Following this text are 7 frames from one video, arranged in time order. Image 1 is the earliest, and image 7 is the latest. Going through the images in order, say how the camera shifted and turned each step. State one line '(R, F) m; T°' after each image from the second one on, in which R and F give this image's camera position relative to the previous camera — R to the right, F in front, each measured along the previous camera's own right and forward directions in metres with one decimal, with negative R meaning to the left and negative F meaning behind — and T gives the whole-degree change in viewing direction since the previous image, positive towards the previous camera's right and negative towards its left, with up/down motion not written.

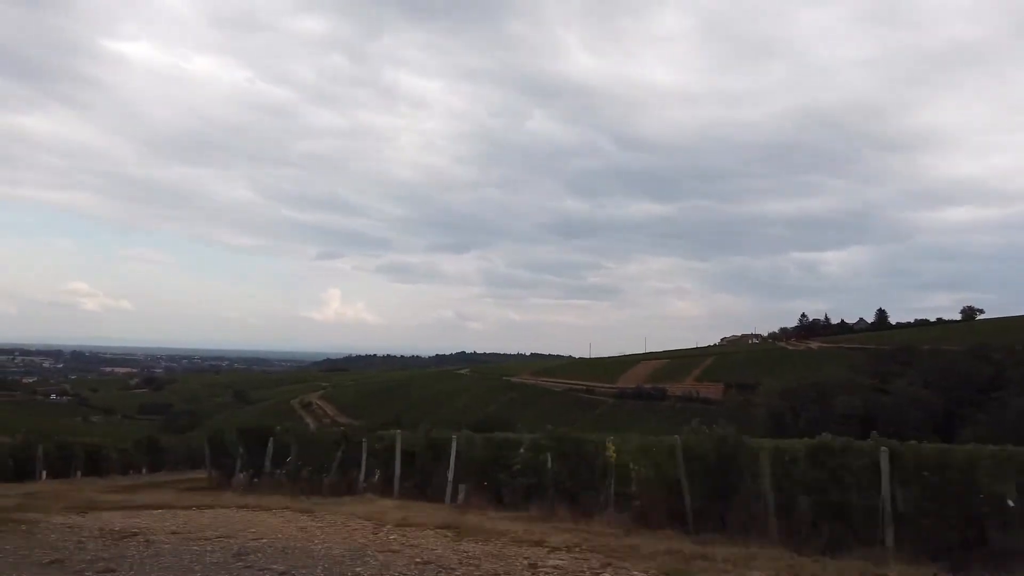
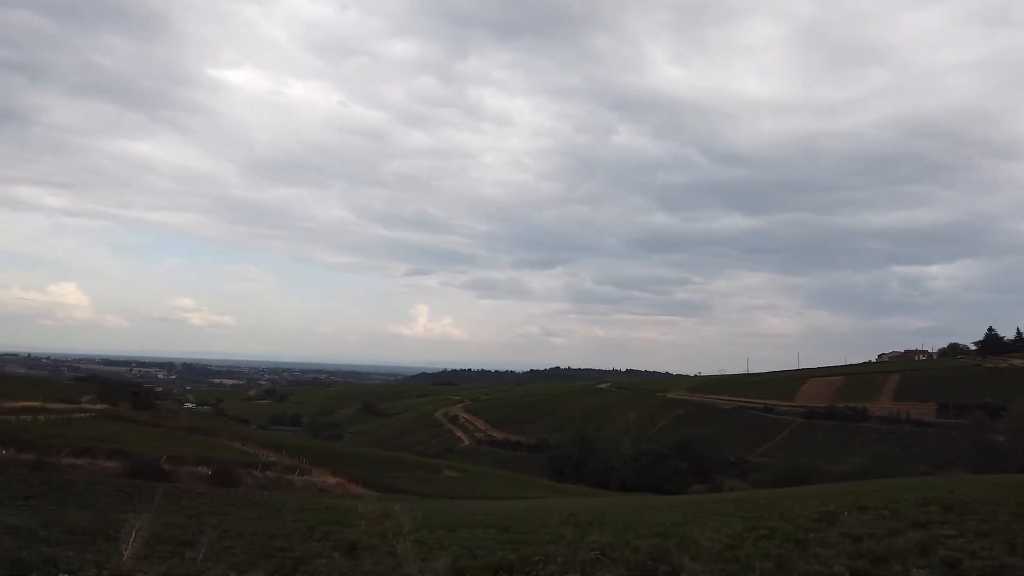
(-11.7, +4.7) m; -7°
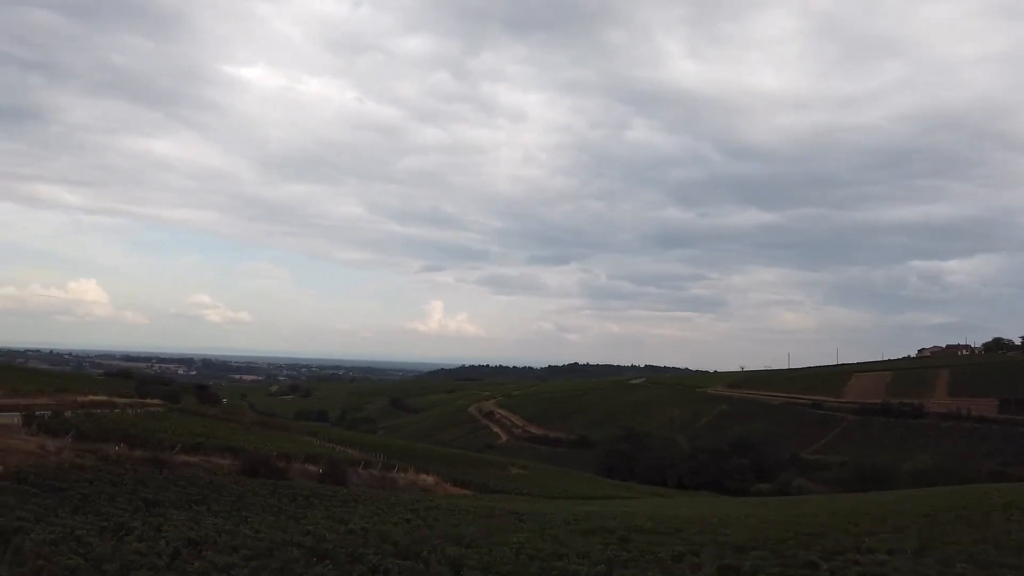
(-3.6, +1.8) m; -1°
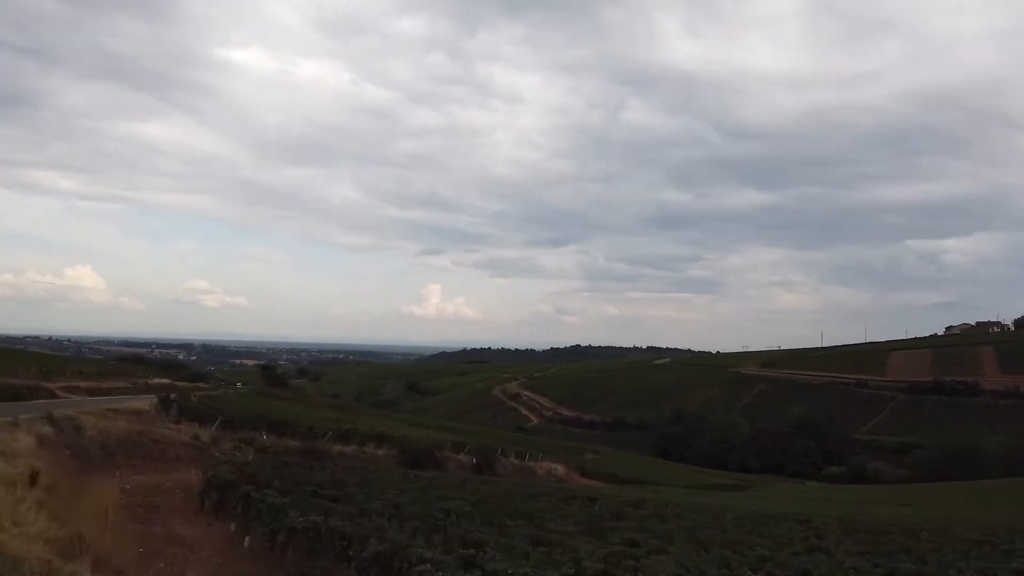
(-5.0, +3.2) m; 0°
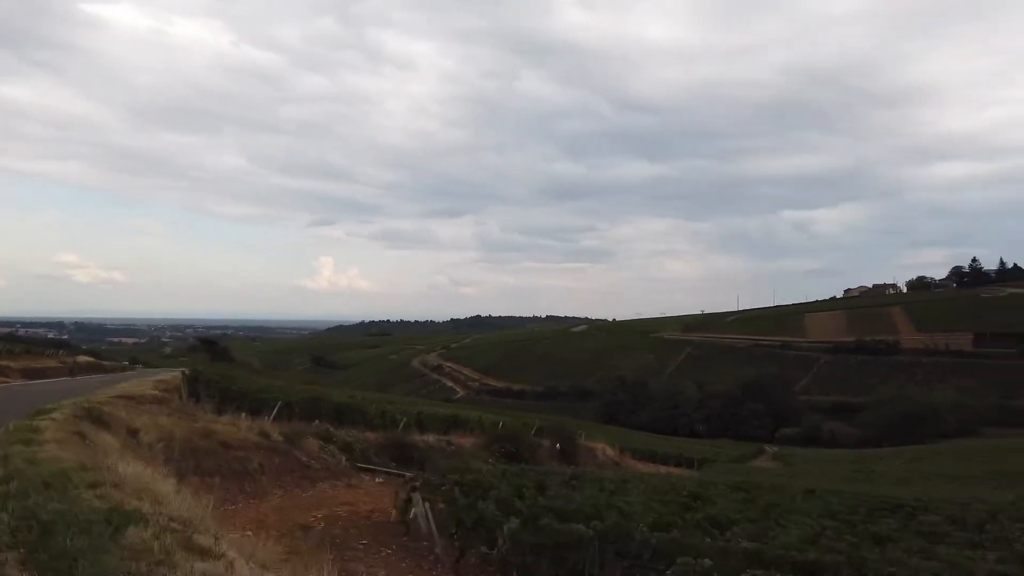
(-4.2, +4.4) m; +8°
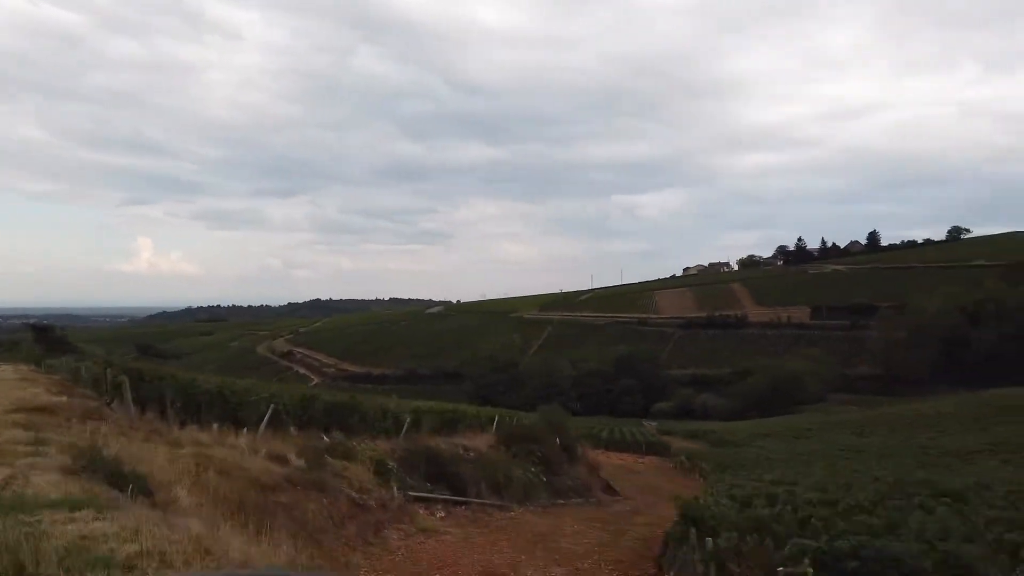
(-2.6, +3.1) m; +12°
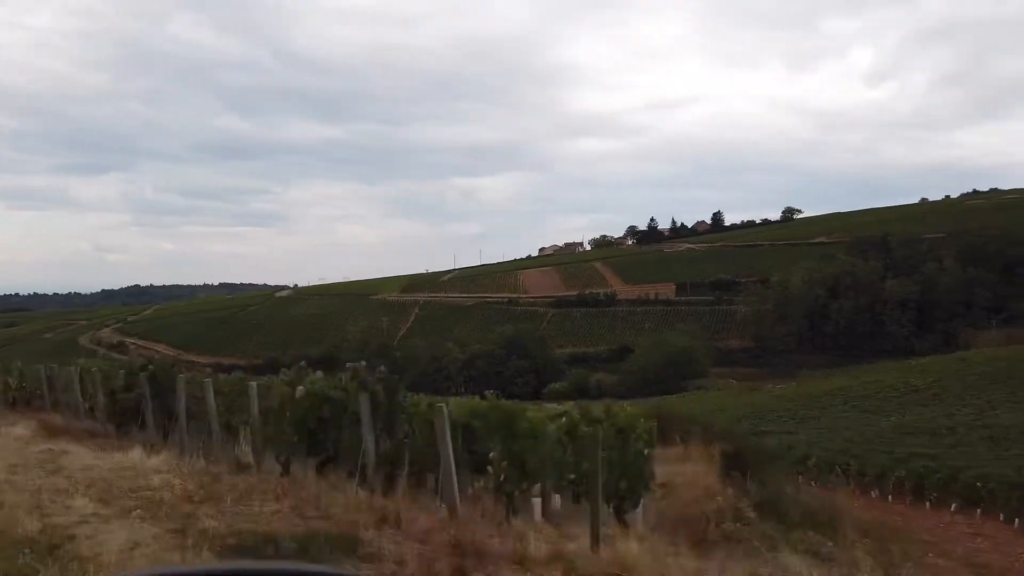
(-3.6, +4.1) m; +12°
